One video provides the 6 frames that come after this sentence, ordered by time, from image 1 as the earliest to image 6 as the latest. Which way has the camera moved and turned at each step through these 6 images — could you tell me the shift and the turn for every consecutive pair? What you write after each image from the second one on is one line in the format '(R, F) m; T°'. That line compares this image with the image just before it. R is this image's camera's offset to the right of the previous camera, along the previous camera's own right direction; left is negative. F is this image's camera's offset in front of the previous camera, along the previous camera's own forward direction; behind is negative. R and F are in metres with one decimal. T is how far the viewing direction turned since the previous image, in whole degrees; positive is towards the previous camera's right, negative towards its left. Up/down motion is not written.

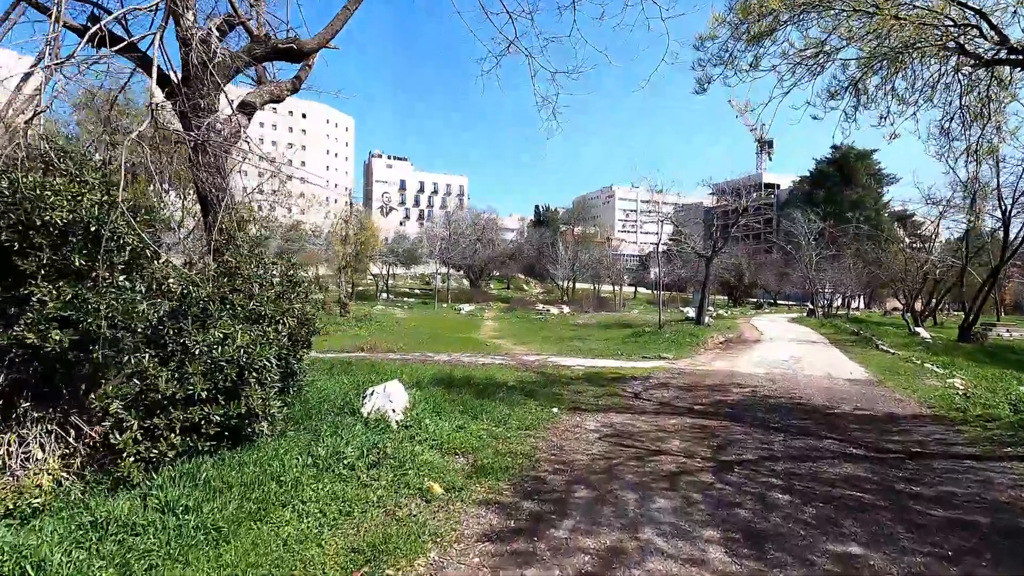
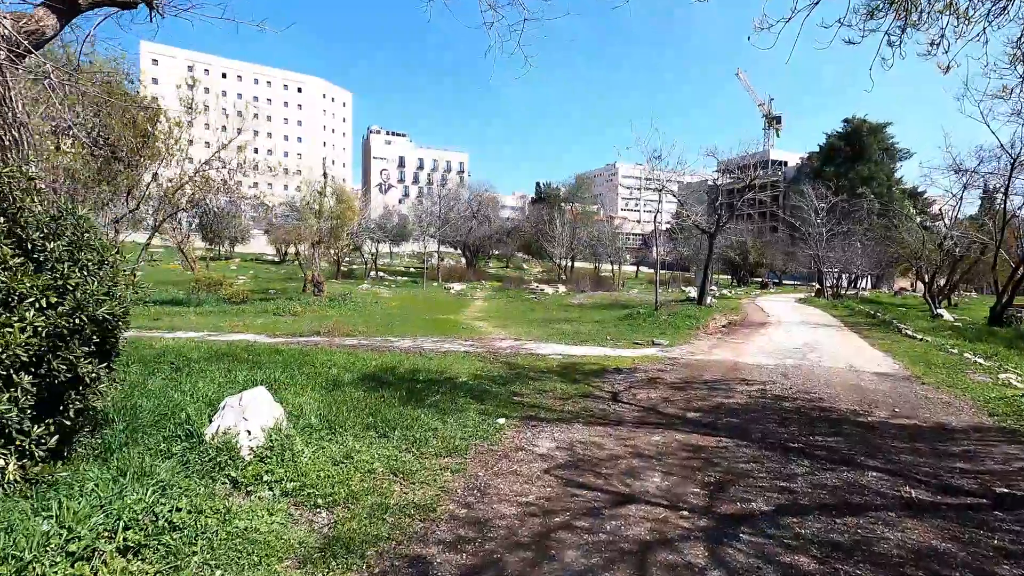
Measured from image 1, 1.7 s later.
(+0.7, +1.9) m; 0°
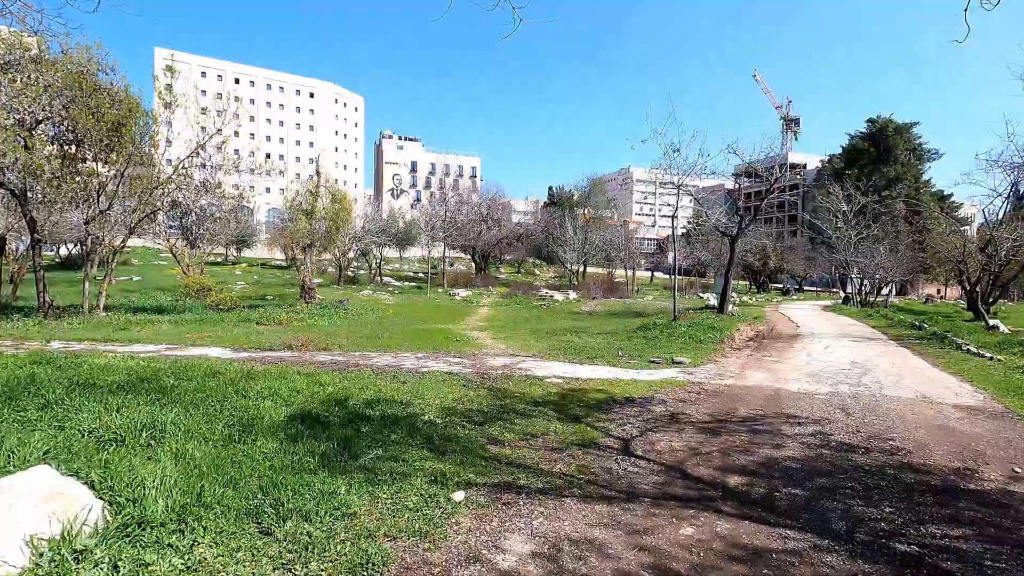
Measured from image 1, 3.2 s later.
(+0.4, +1.8) m; -1°
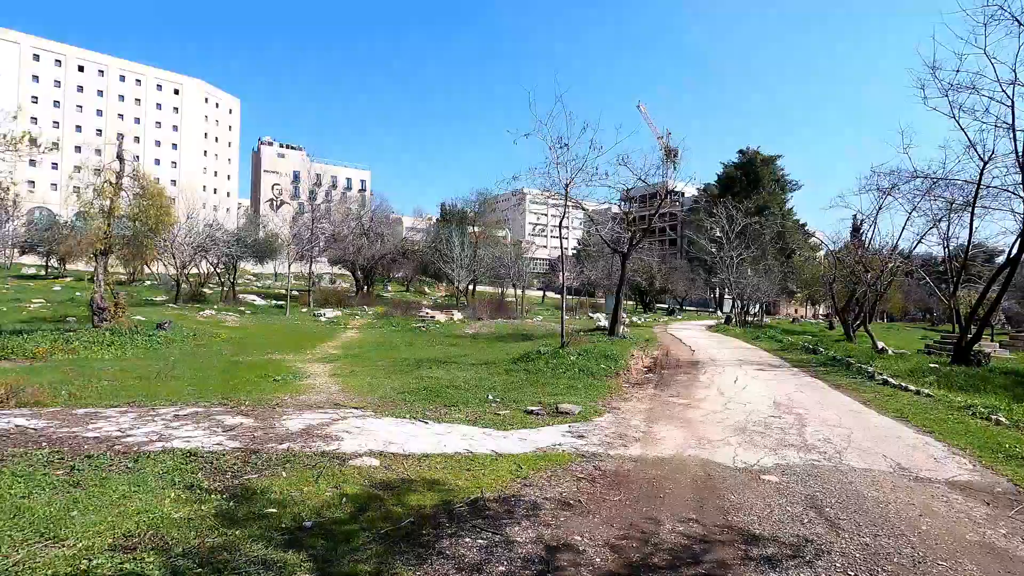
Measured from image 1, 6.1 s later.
(+1.1, +3.2) m; +11°
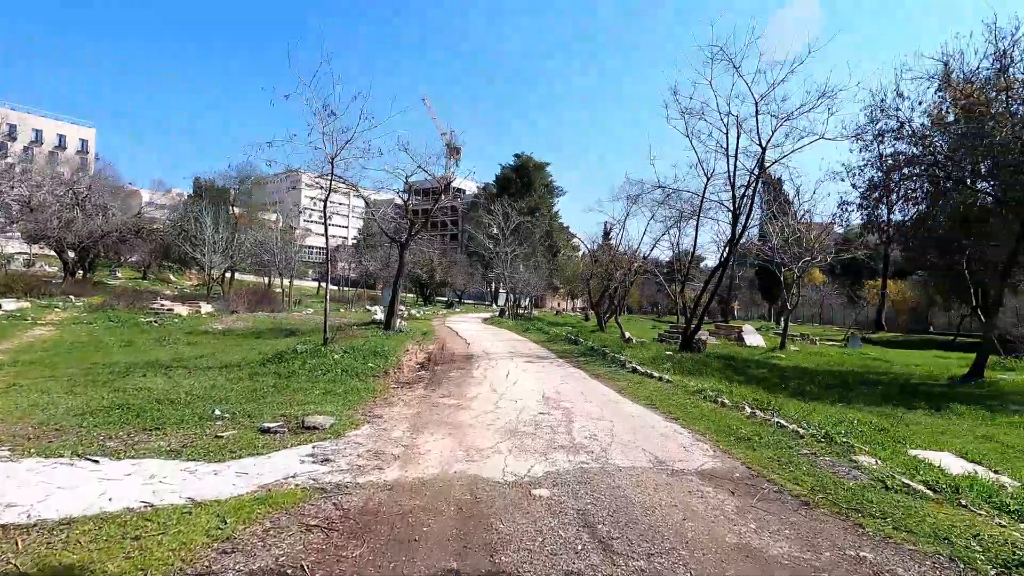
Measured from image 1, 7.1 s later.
(+0.4, +1.1) m; +23°
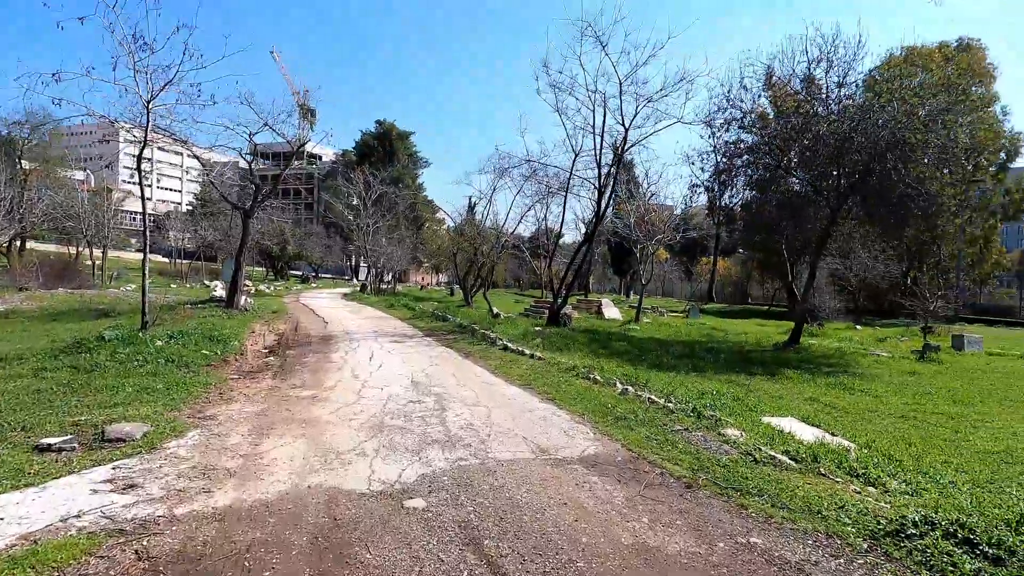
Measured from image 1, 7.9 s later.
(0.0, +0.7) m; +14°
